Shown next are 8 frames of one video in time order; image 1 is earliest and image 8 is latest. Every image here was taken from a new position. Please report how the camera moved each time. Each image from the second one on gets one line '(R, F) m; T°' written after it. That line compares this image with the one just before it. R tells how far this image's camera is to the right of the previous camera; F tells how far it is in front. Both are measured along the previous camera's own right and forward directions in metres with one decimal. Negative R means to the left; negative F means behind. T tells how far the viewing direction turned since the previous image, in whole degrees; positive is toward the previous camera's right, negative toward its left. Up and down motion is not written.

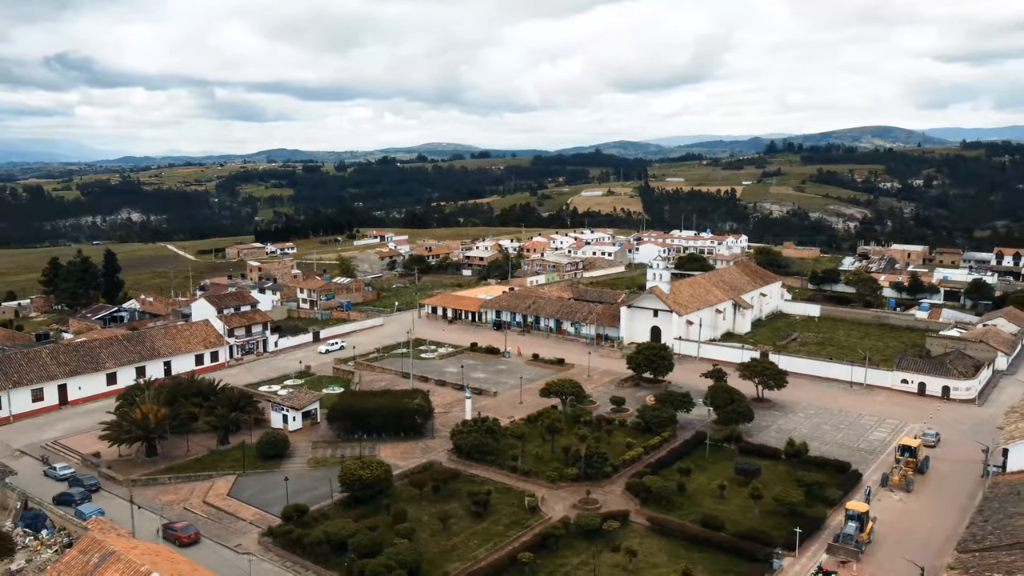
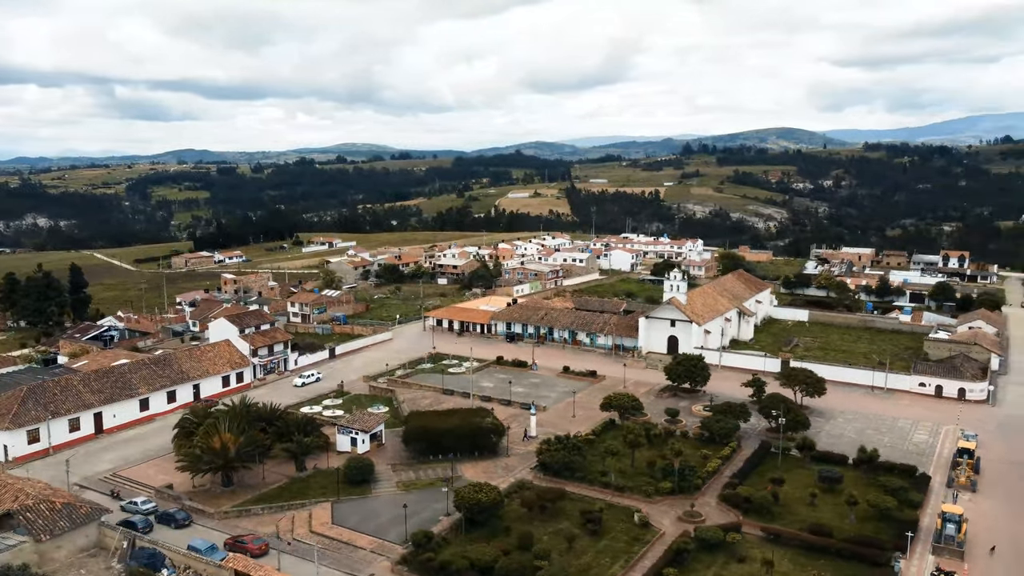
(-5.8, -0.4) m; +6°
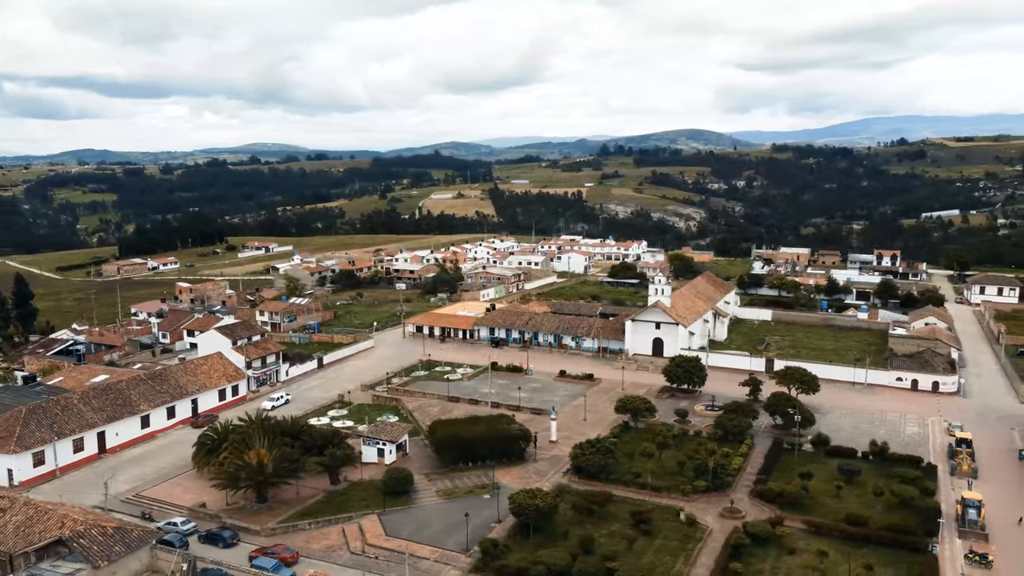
(-4.2, -0.4) m; +6°
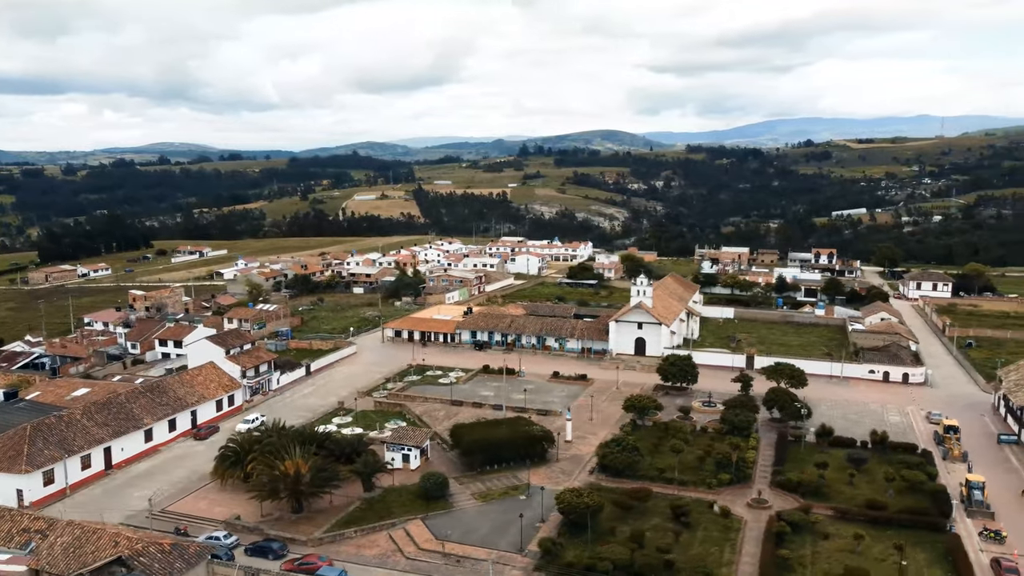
(-4.1, -0.5) m; +6°
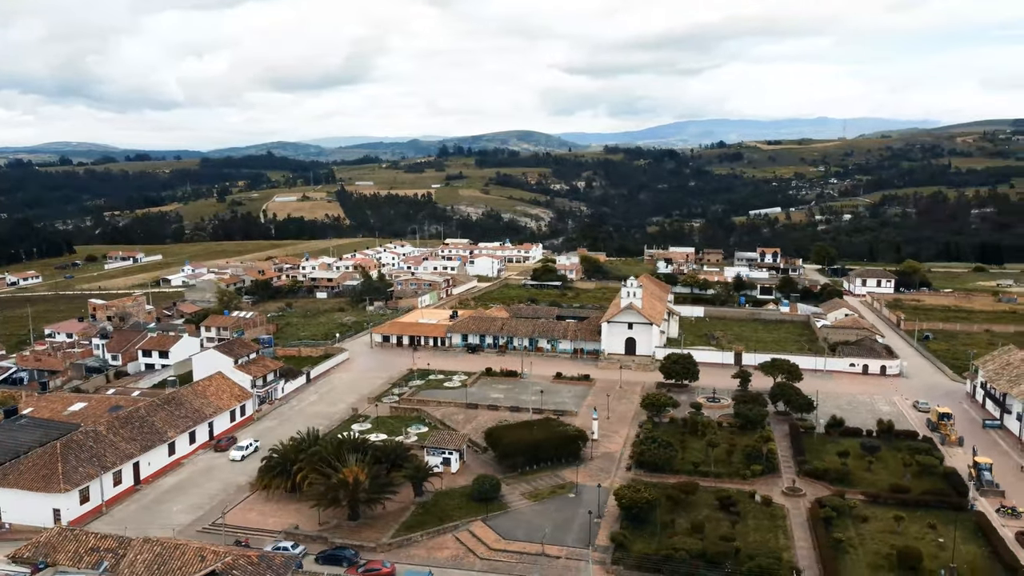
(-4.7, -0.7) m; +6°
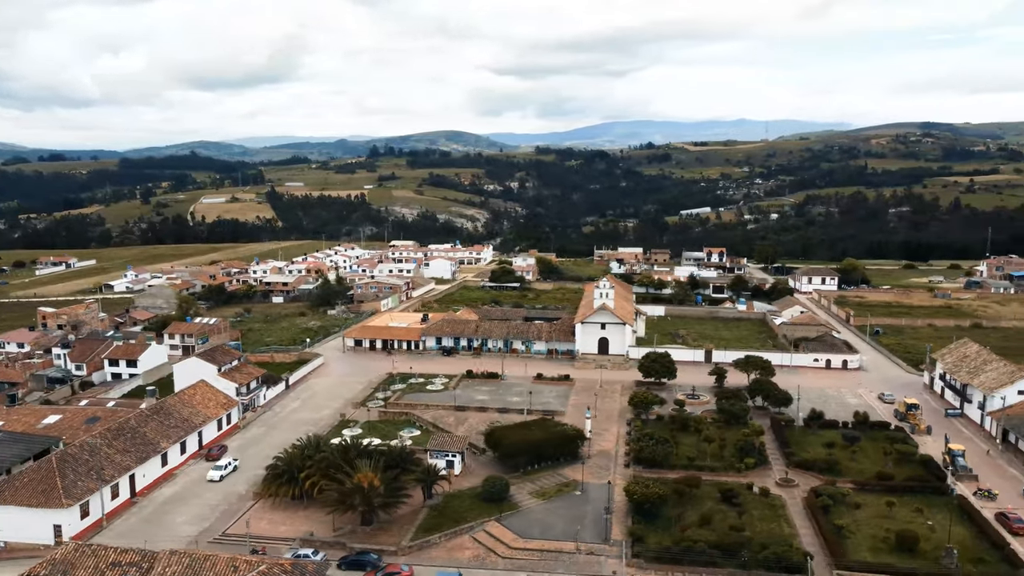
(-2.8, -0.5) m; +5°
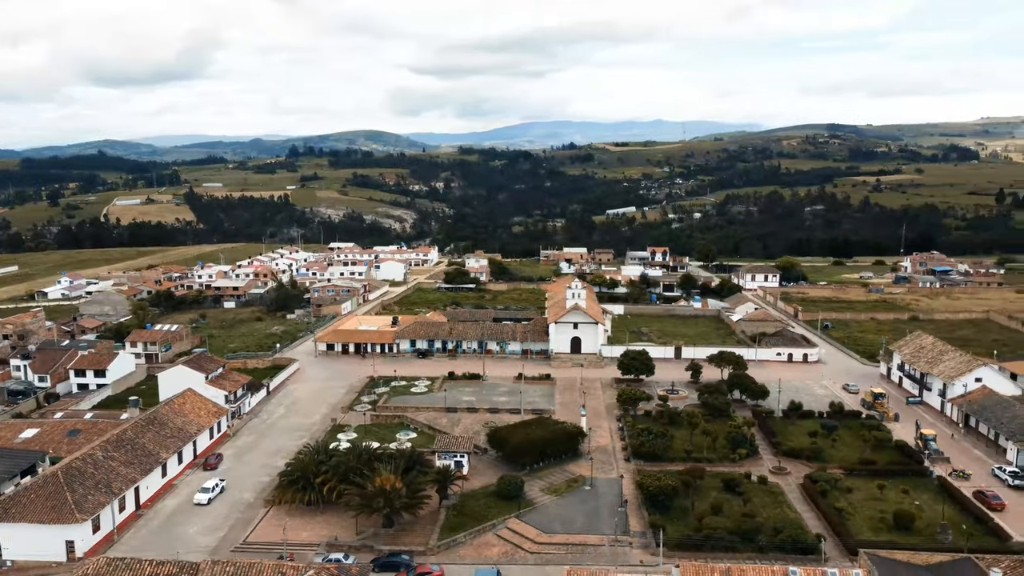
(-3.4, -0.6) m; +6°
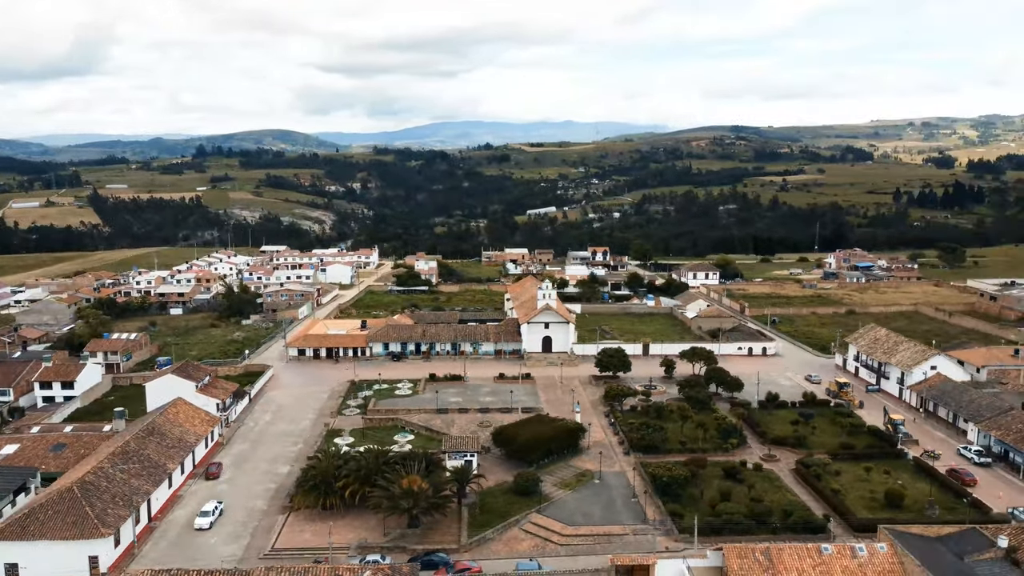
(-3.9, -0.7) m; +6°
